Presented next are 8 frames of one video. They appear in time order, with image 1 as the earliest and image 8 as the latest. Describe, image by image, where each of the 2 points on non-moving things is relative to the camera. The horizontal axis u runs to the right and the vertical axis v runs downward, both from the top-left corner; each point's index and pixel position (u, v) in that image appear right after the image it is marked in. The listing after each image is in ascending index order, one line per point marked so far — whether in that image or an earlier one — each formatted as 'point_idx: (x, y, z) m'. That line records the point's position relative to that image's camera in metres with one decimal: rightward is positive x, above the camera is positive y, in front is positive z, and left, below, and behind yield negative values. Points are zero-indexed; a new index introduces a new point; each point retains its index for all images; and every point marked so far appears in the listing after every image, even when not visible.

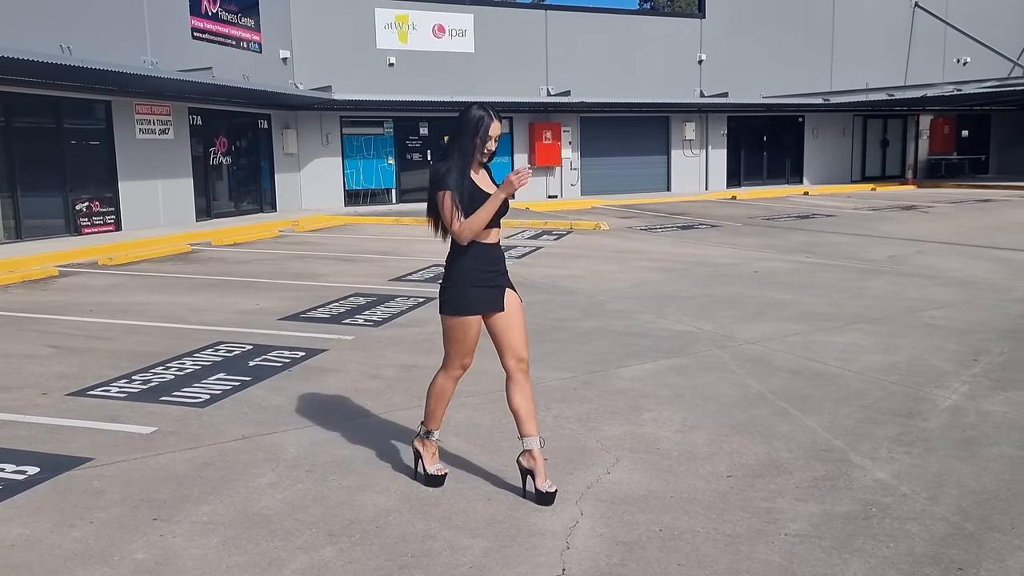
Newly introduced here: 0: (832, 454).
0: (+1.8, -0.9, +4.7) m
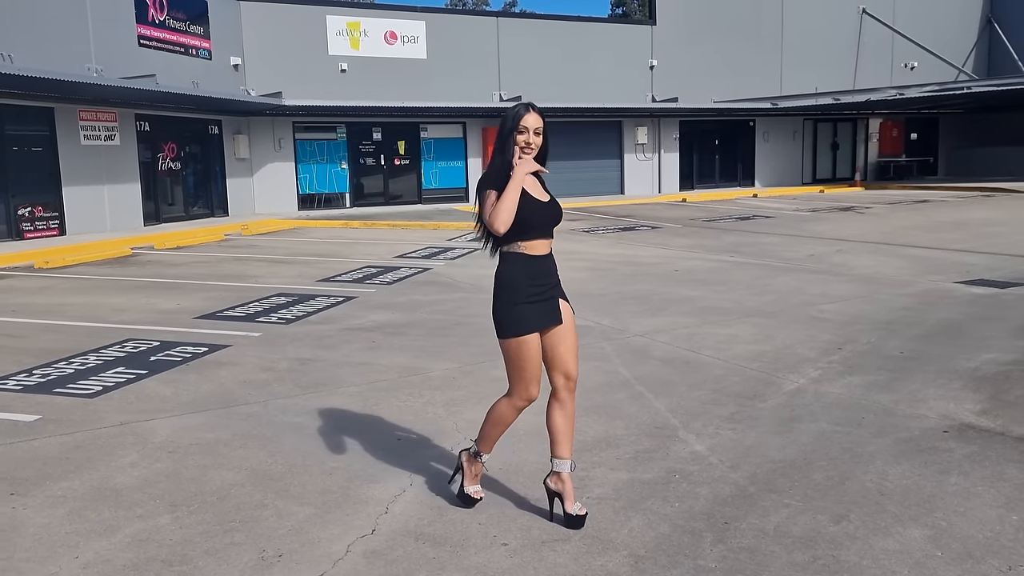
0: (+0.9, -0.8, +5.1) m
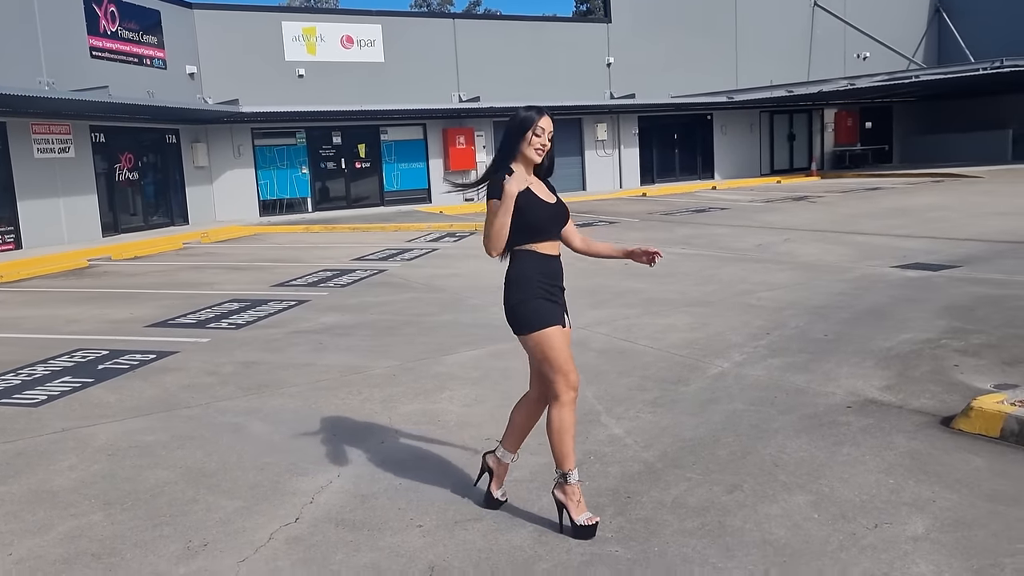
0: (+0.5, -0.8, +5.4) m
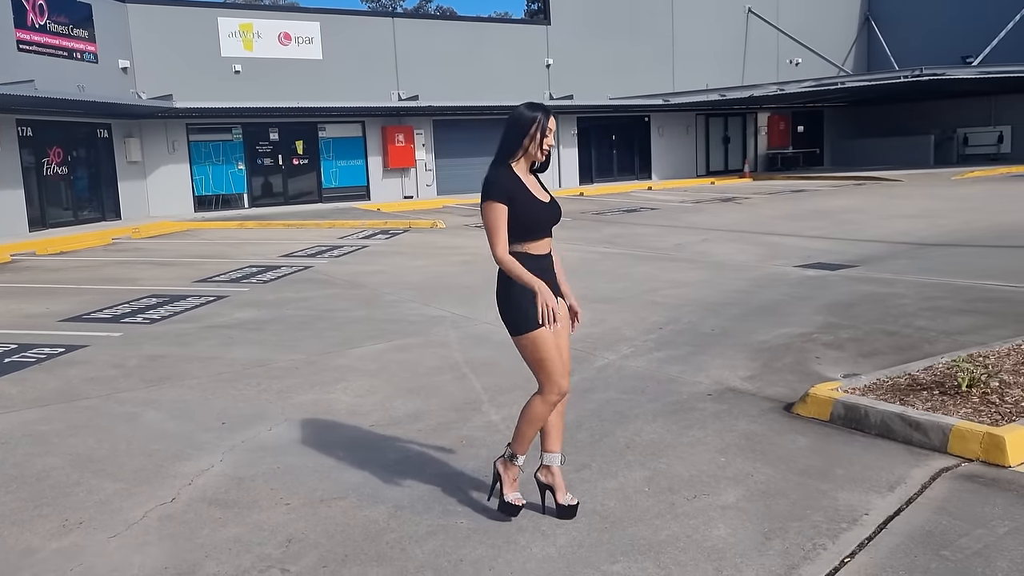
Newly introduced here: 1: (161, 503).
0: (-0.3, -0.8, +5.7) m
1: (-1.7, -1.0, +4.2) m
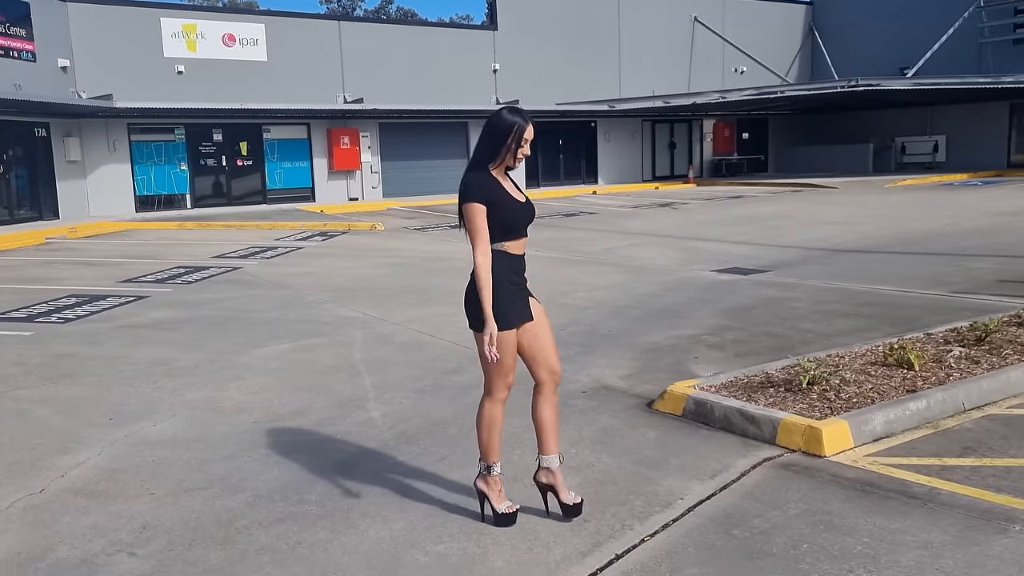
0: (-1.1, -0.8, +6.0) m
1: (-2.4, -1.0, +4.3) m
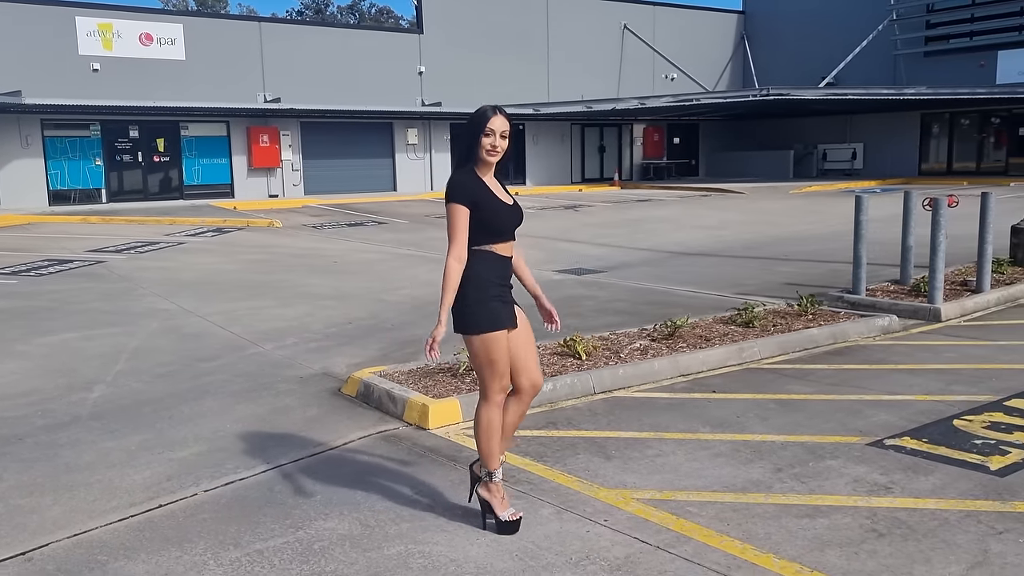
0: (-3.2, -0.7, +6.5) m
1: (-4.5, -1.0, +4.9) m
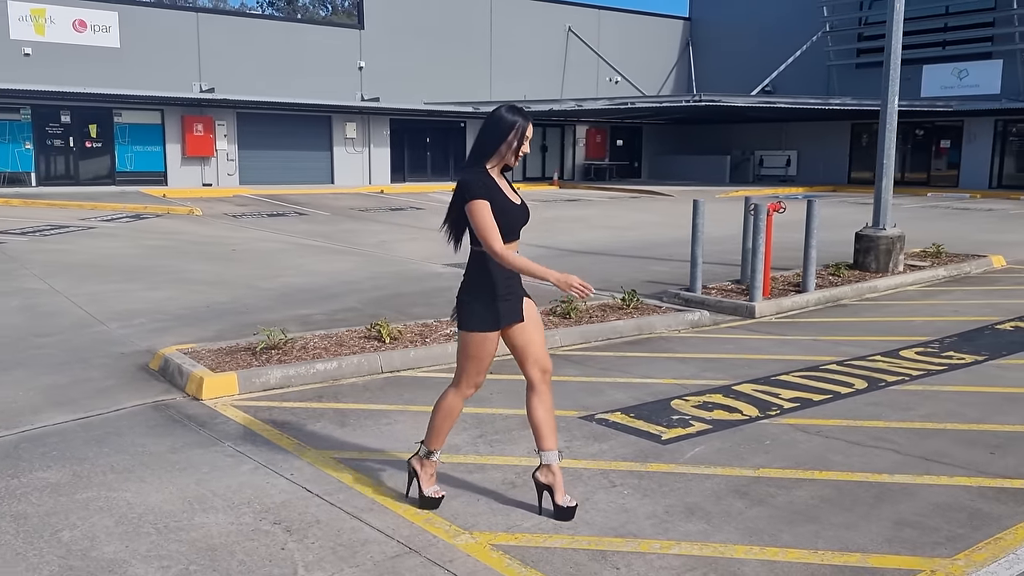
0: (-4.7, -0.5, +6.9) m
1: (-6.0, -0.7, +5.2) m
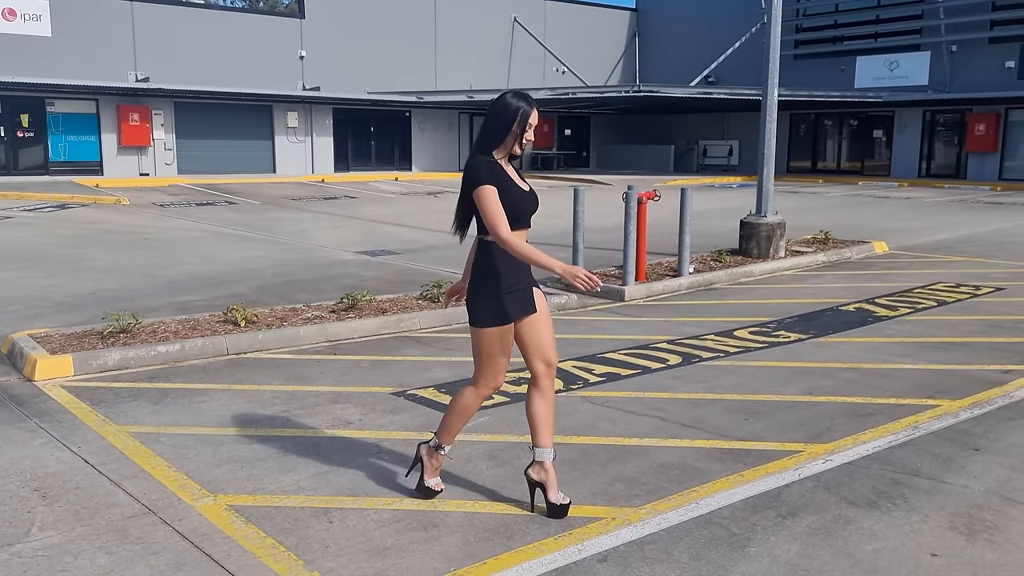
0: (-5.9, -0.4, +6.9) m
1: (-7.1, -0.7, +5.2) m
